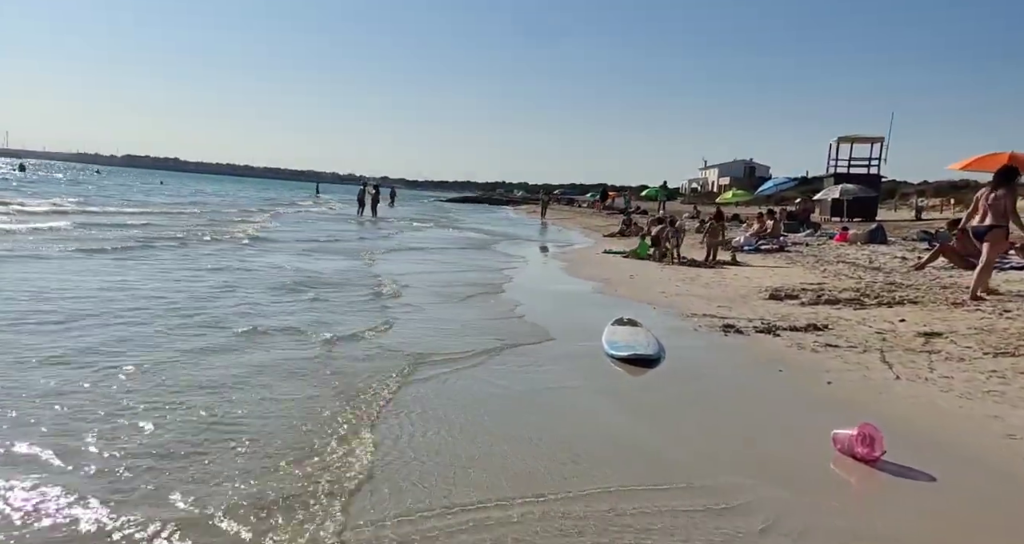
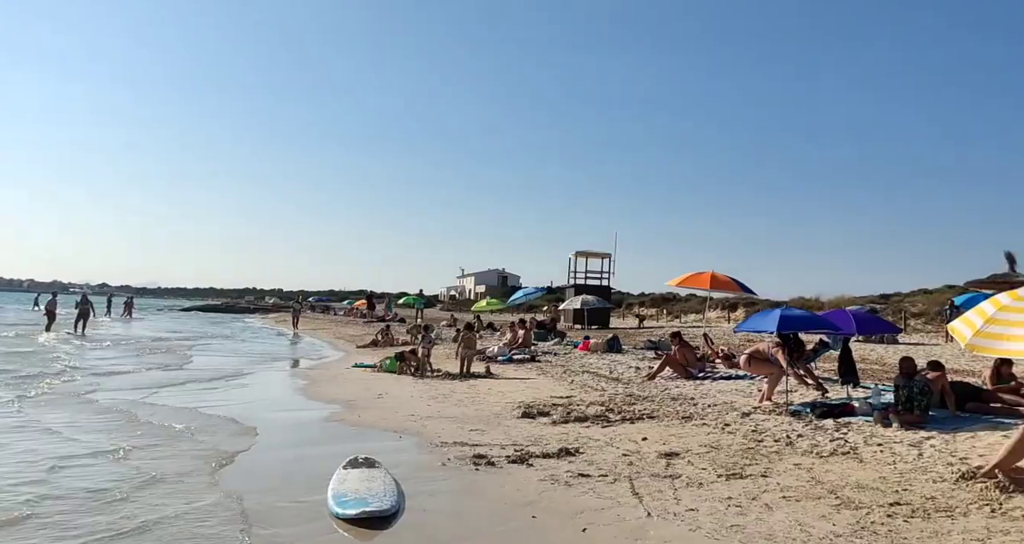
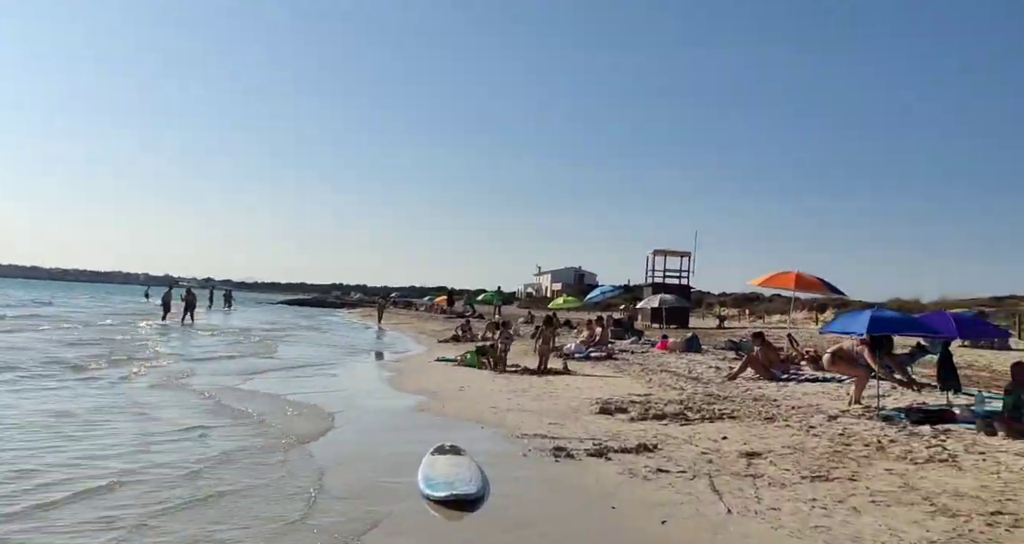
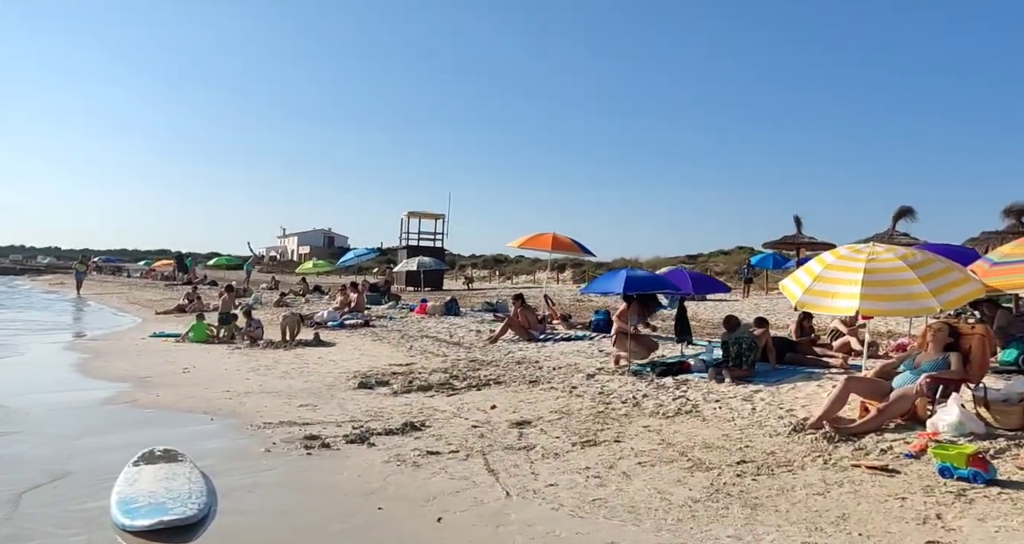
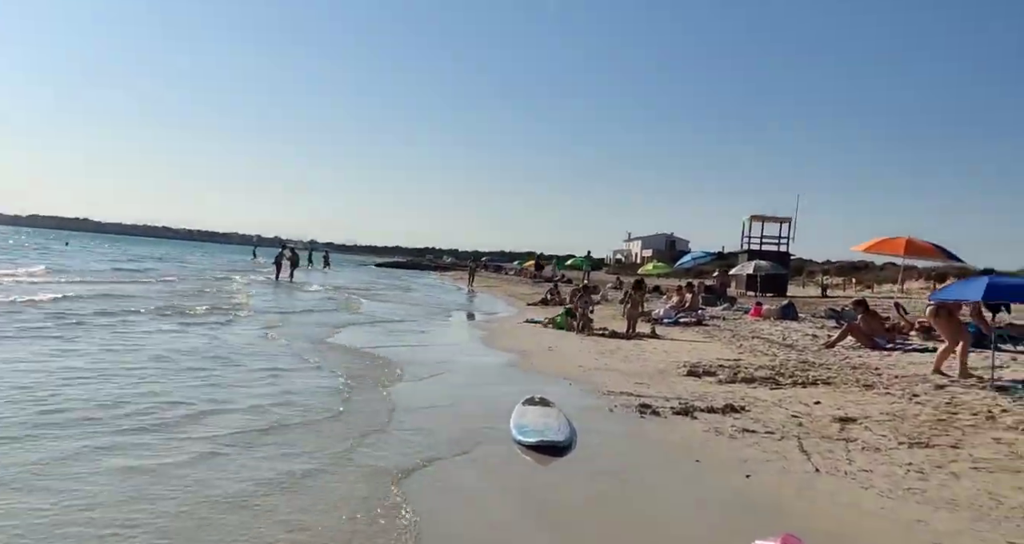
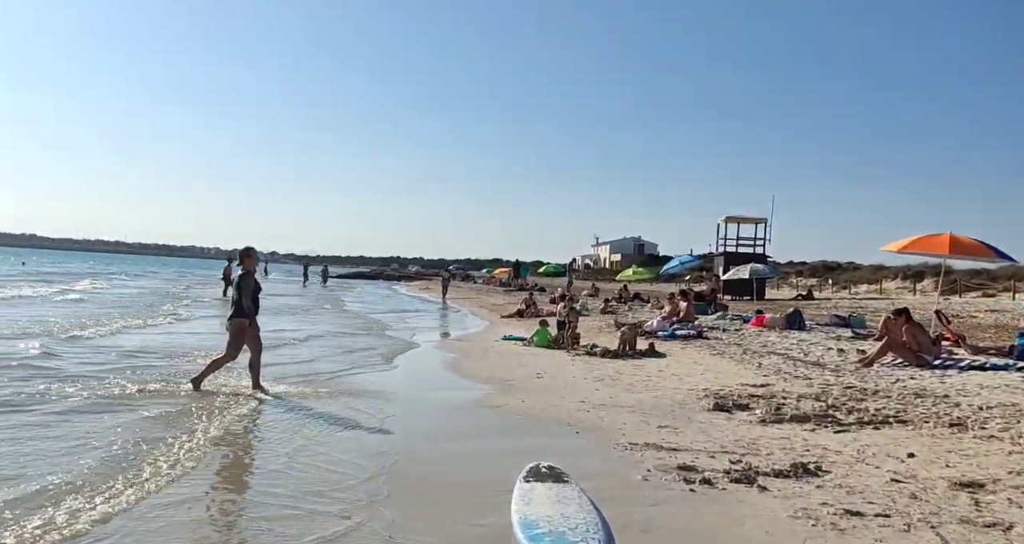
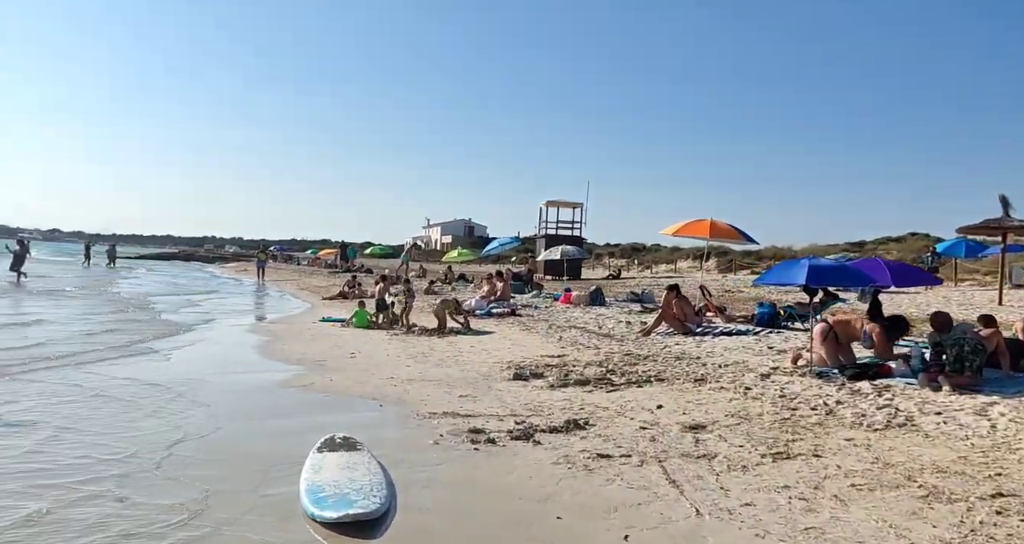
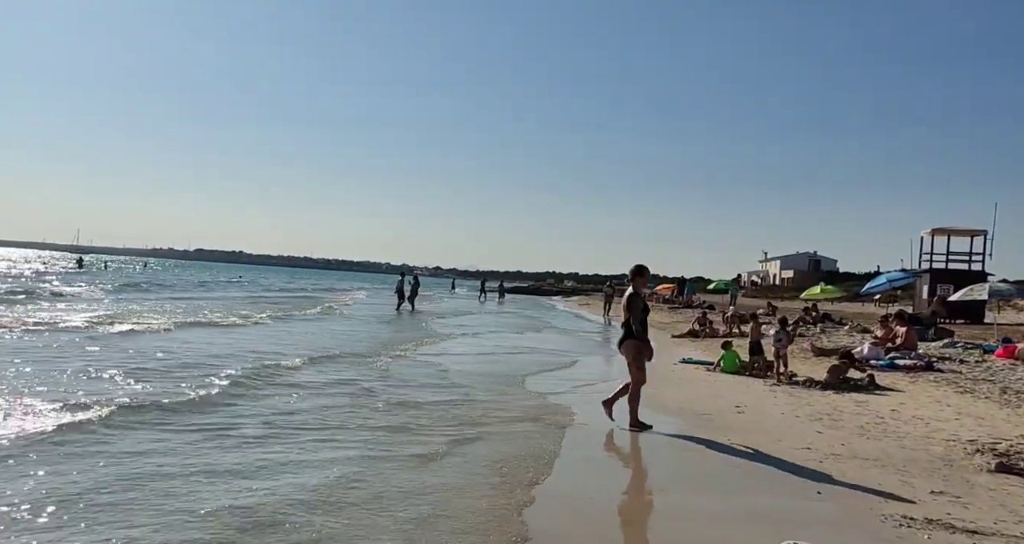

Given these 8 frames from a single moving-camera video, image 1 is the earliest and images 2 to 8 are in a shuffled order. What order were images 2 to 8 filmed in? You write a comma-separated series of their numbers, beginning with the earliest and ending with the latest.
5, 3, 2, 4, 7, 6, 8
